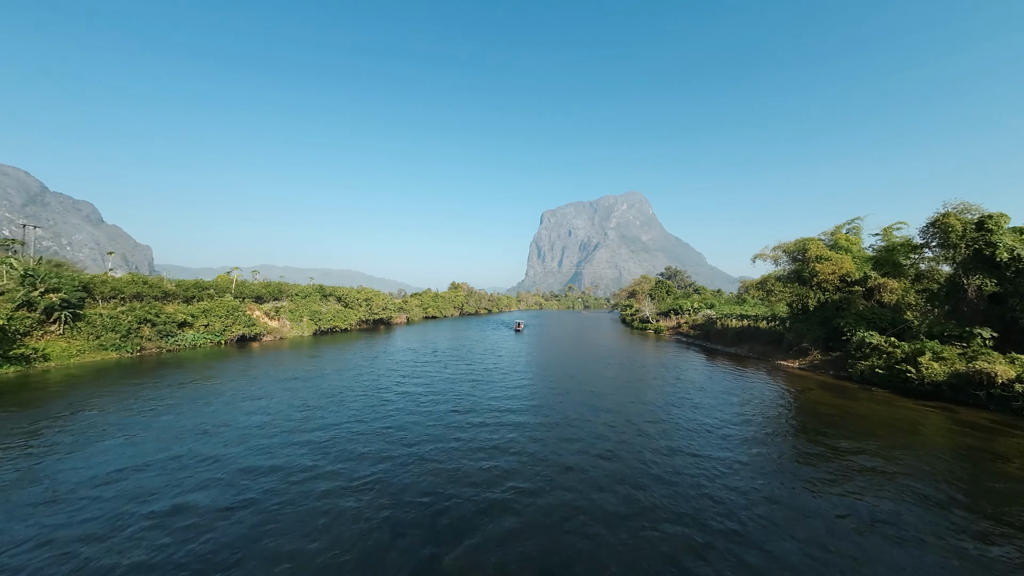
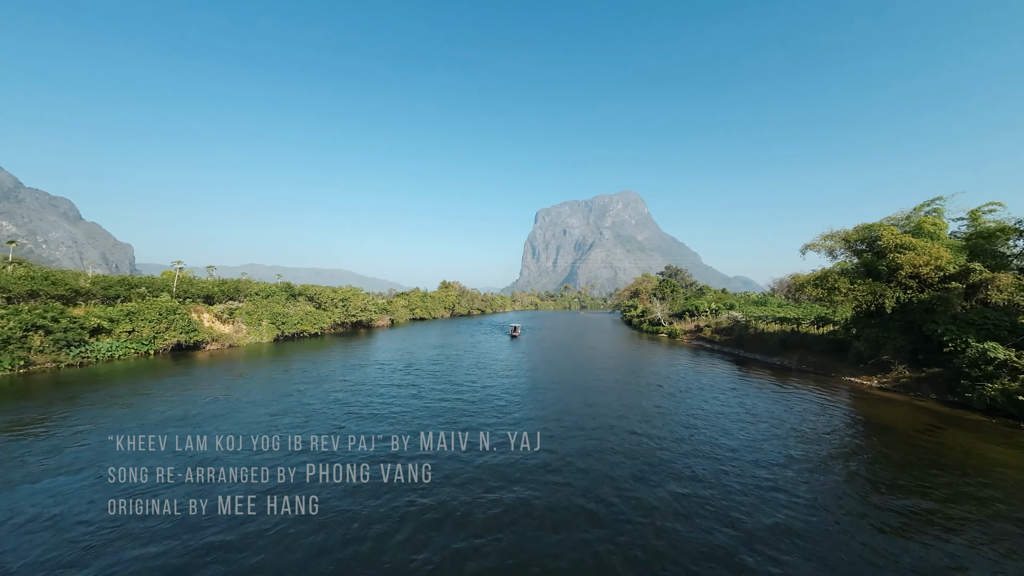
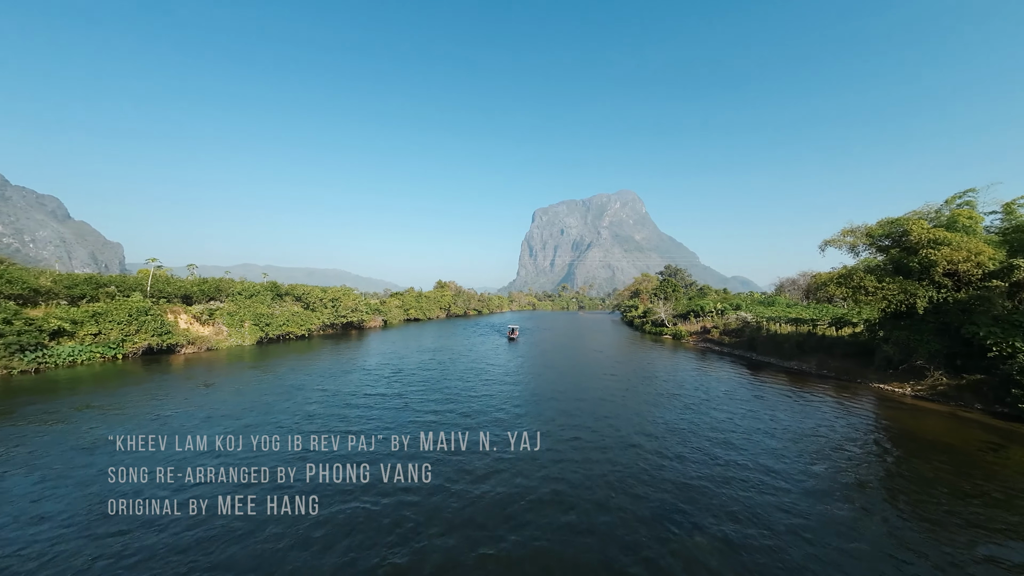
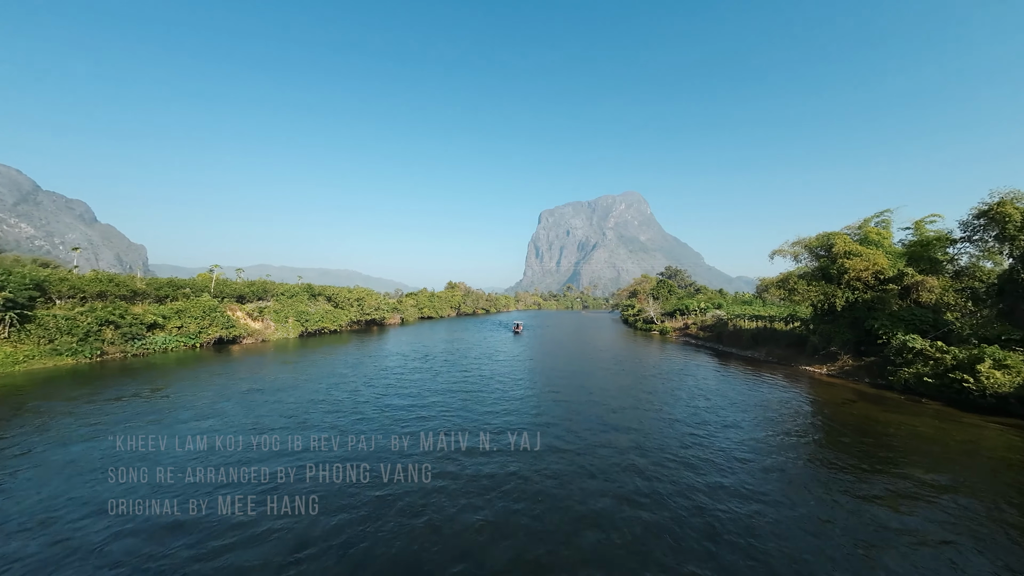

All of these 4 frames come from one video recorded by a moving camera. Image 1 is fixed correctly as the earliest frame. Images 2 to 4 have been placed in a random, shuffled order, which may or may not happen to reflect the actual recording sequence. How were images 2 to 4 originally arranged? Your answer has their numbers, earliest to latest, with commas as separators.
4, 2, 3
